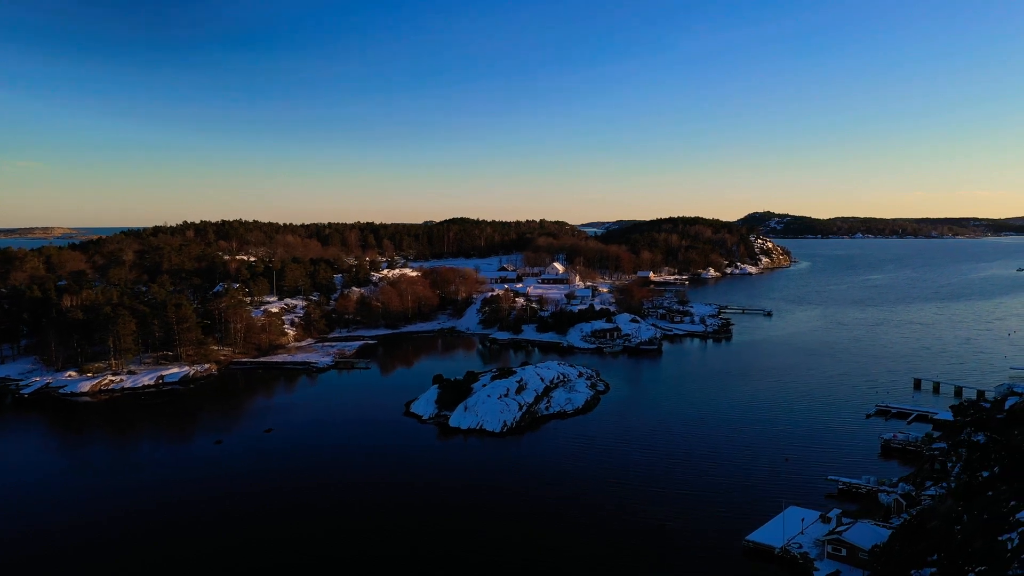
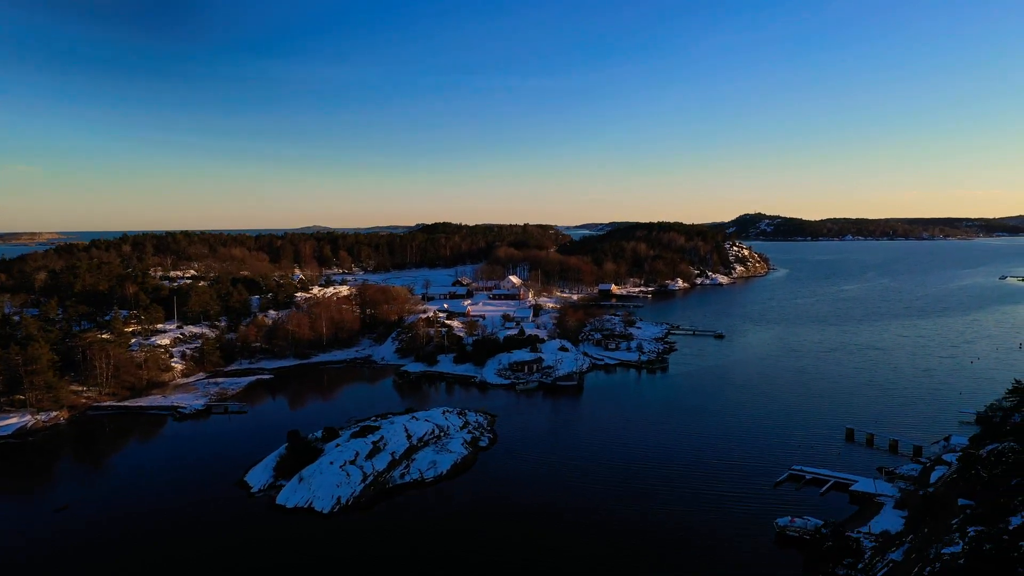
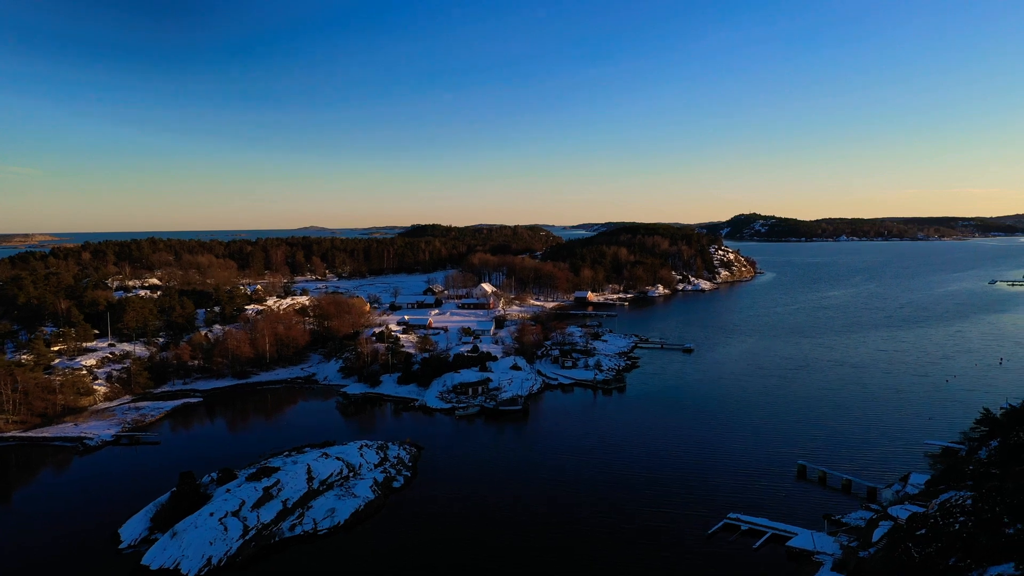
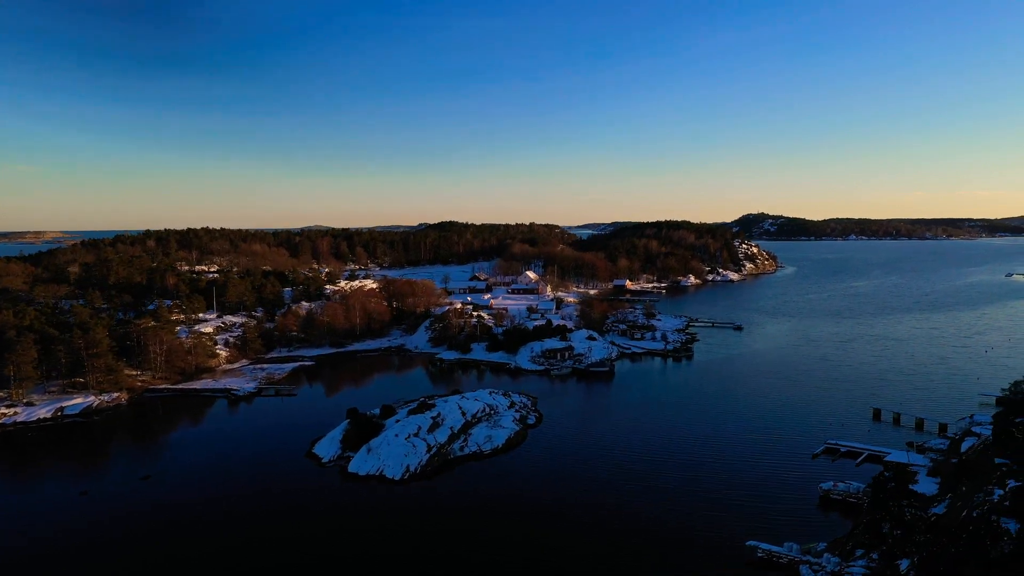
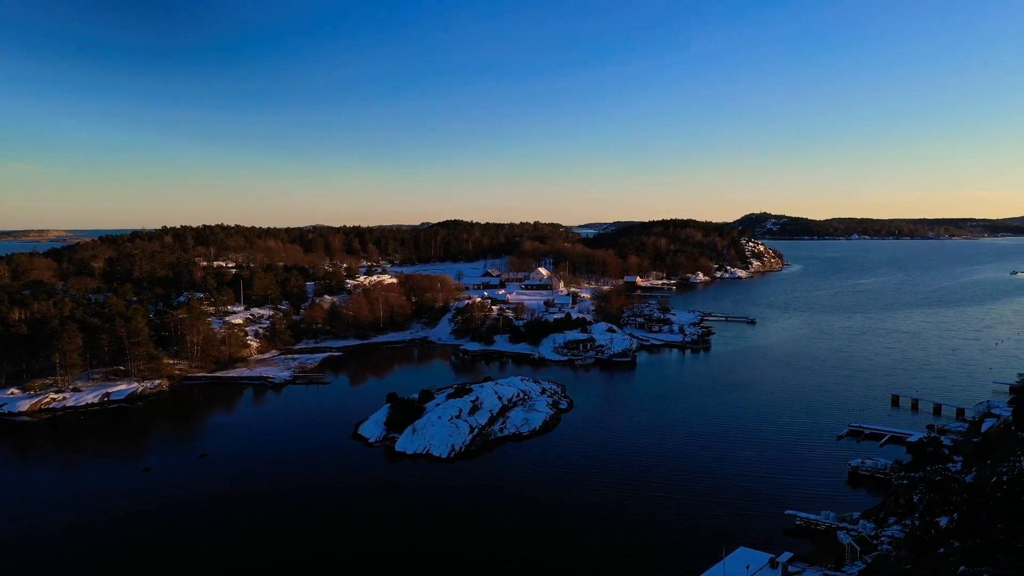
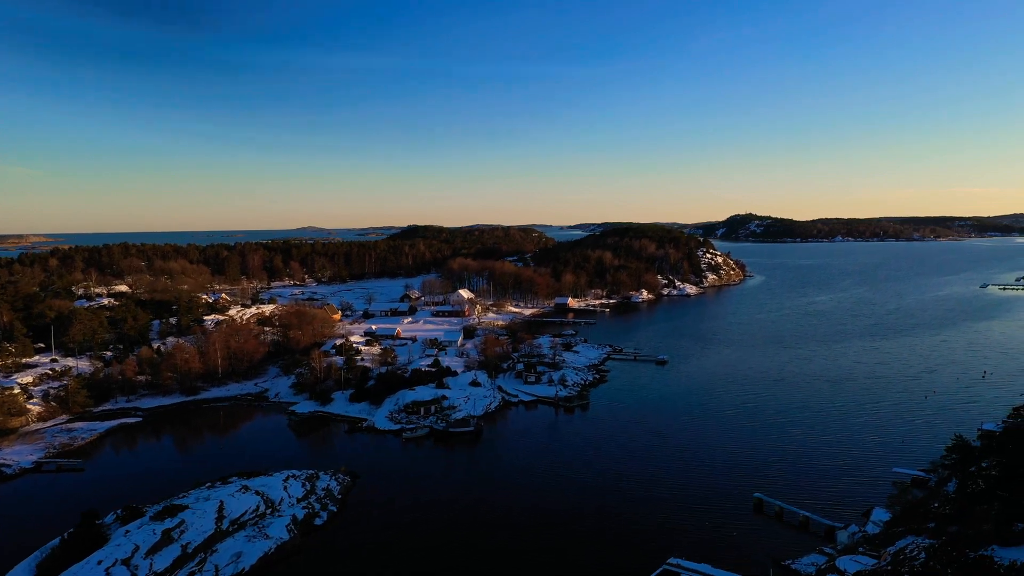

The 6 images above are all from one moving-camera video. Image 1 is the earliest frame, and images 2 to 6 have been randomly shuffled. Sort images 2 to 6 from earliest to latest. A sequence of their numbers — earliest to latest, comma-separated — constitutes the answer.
5, 4, 2, 3, 6
